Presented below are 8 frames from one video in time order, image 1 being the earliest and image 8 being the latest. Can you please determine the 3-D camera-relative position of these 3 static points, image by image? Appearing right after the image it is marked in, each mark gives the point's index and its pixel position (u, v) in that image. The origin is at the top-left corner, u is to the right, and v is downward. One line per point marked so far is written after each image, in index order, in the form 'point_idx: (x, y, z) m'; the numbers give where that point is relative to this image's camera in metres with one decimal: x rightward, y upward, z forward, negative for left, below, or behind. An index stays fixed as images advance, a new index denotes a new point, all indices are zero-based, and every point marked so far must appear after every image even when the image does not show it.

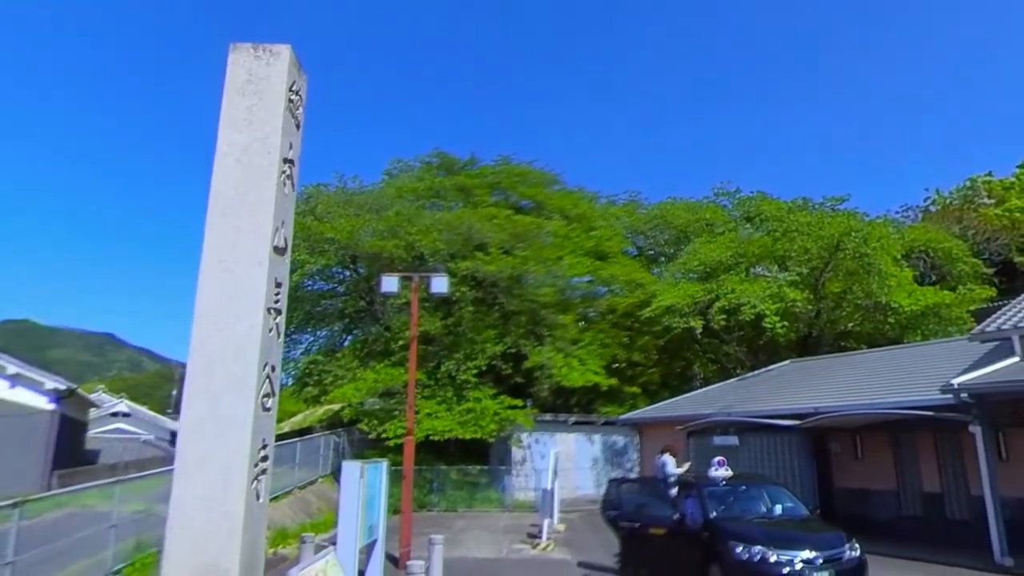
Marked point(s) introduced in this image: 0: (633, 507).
0: (+1.9, -3.4, +10.4) m
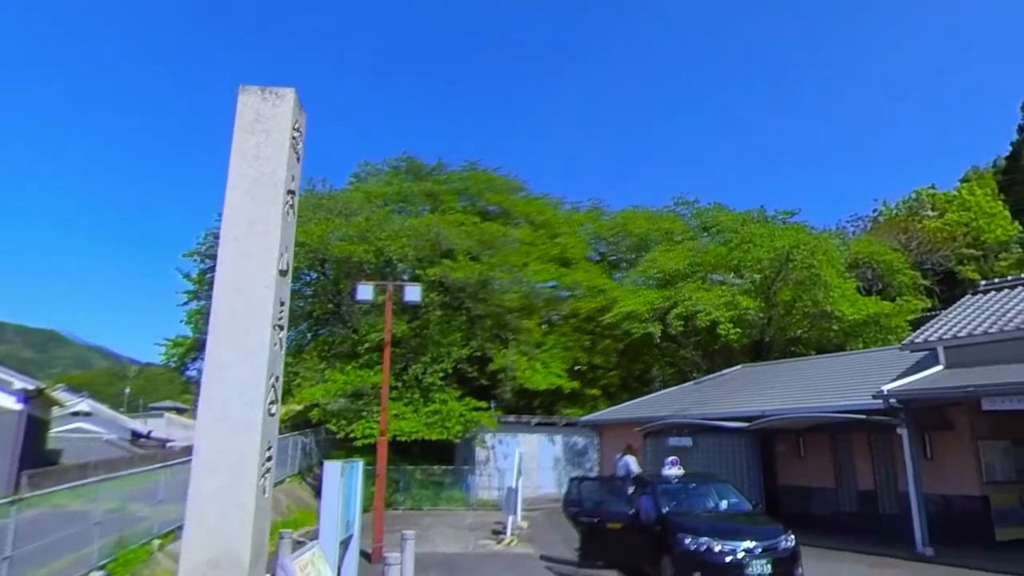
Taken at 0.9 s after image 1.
0: (+1.3, -3.5, +11.1) m
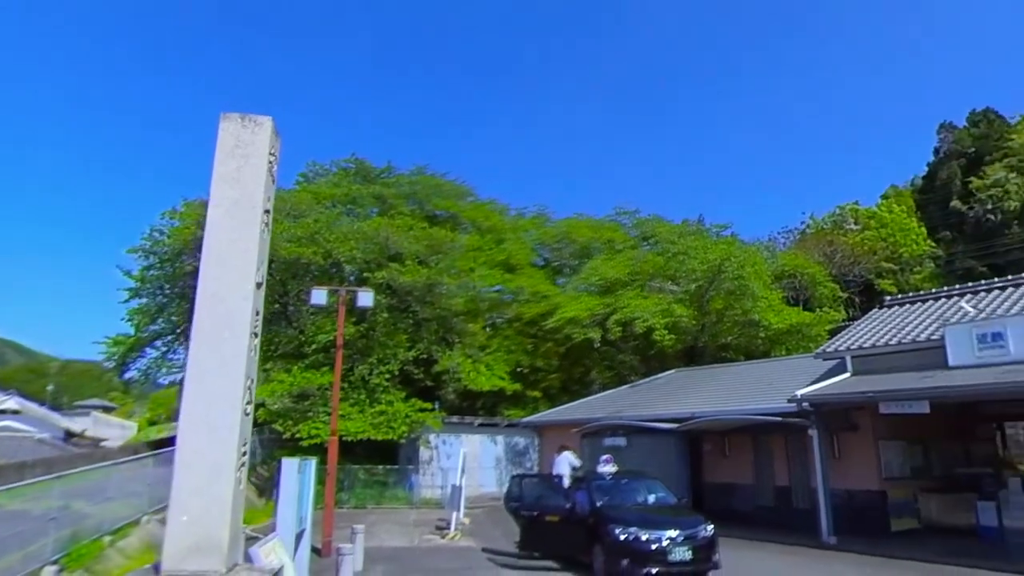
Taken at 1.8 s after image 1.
0: (+0.4, -3.7, +11.8) m
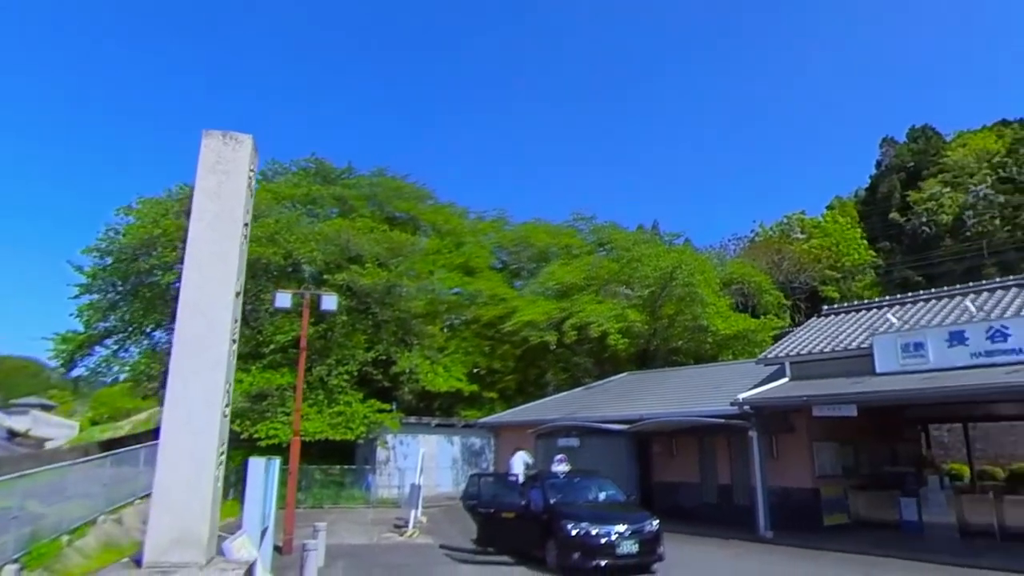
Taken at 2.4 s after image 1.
0: (-0.4, -3.8, +12.3) m
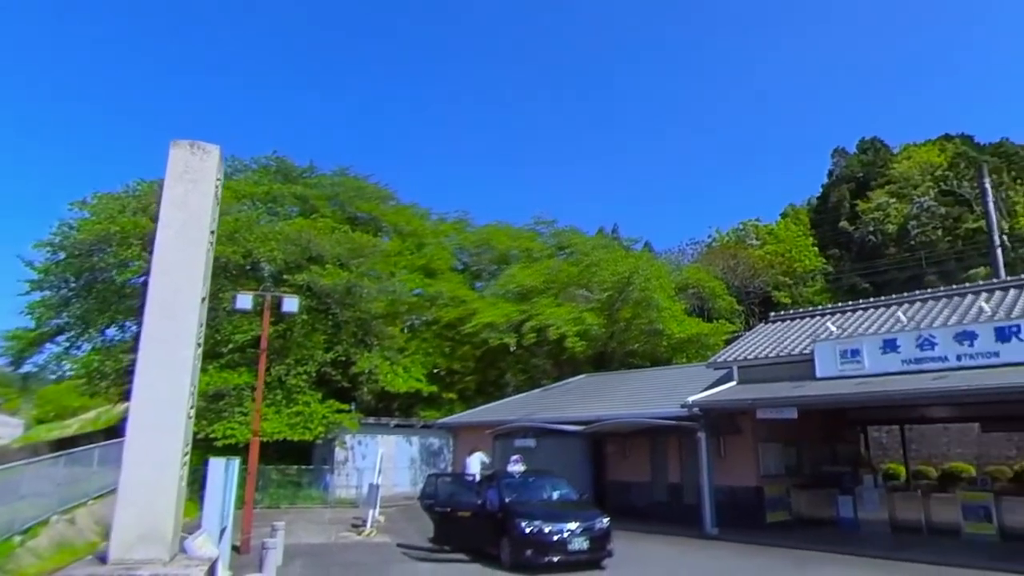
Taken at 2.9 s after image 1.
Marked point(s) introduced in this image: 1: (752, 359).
0: (-1.2, -3.9, +12.6) m
1: (+5.5, -1.6, +15.4) m
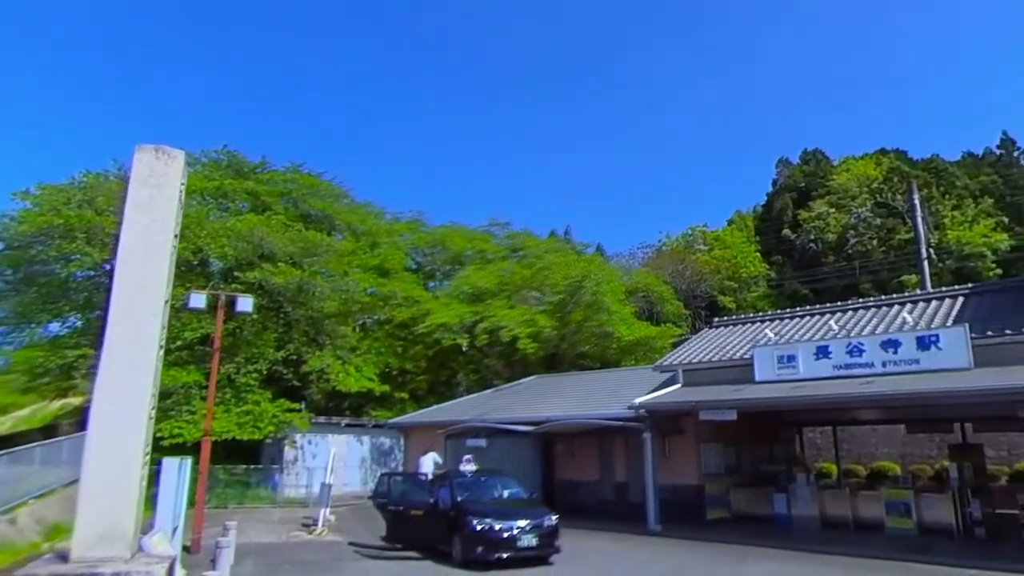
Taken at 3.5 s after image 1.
0: (-2.2, -3.9, +12.8) m
1: (+4.4, -1.8, +16.0) m
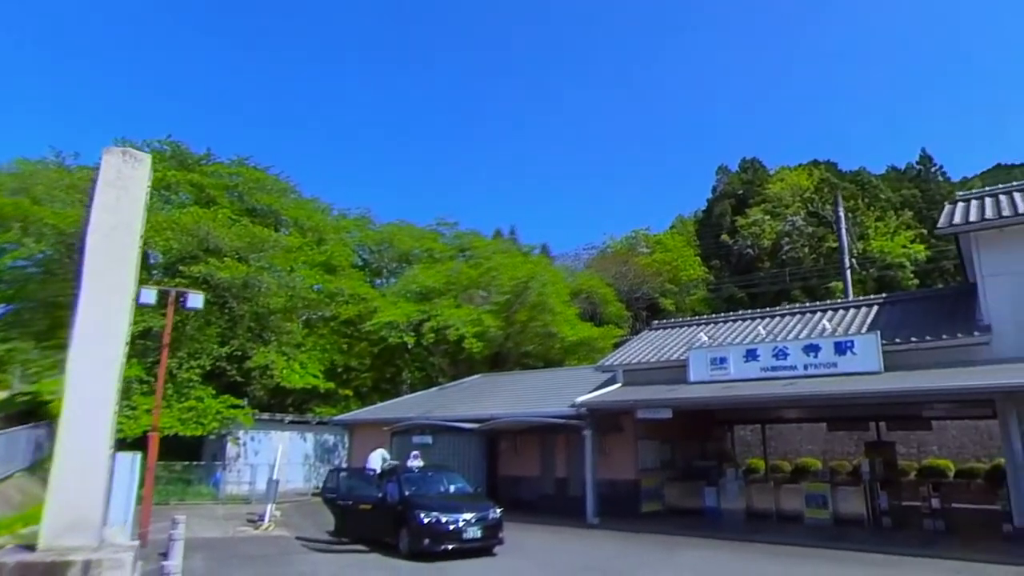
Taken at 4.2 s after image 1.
0: (-3.2, -3.9, +13.1) m
1: (+3.1, -1.9, +16.9) m
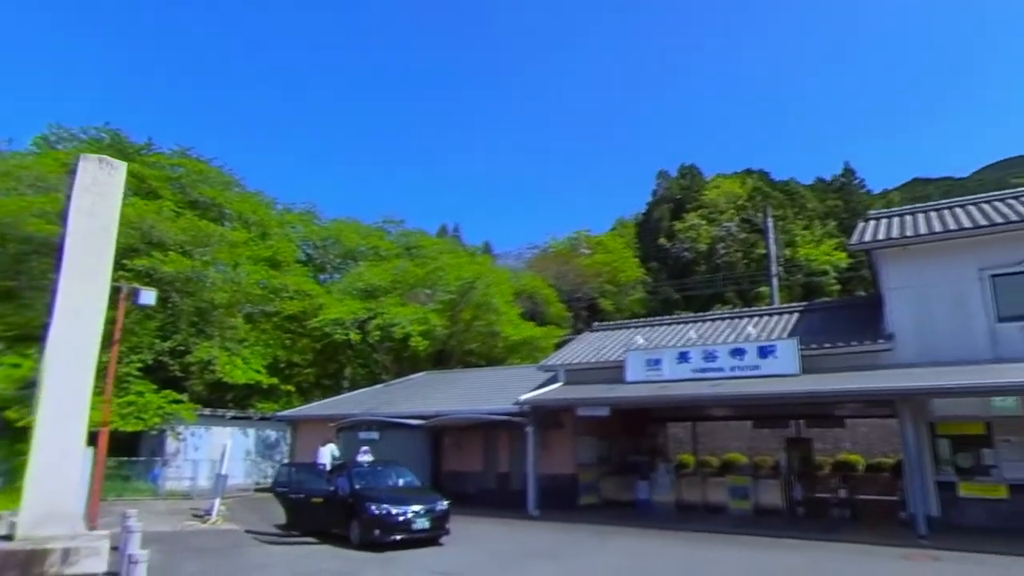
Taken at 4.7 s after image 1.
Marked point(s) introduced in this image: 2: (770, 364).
0: (-4.3, -3.9, +13.4) m
1: (+1.7, -2.0, +17.7) m
2: (+5.7, -1.7, +14.8) m
